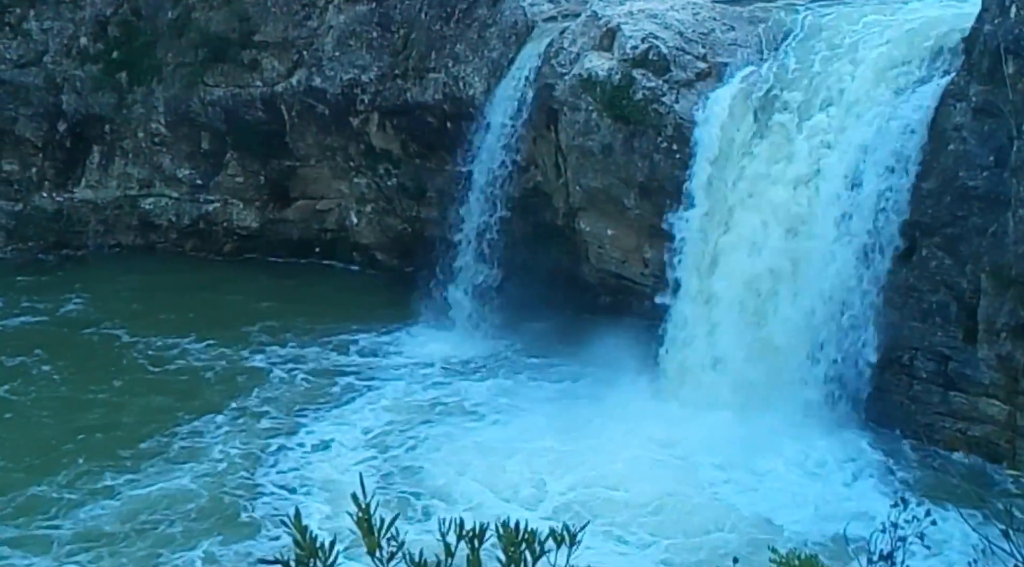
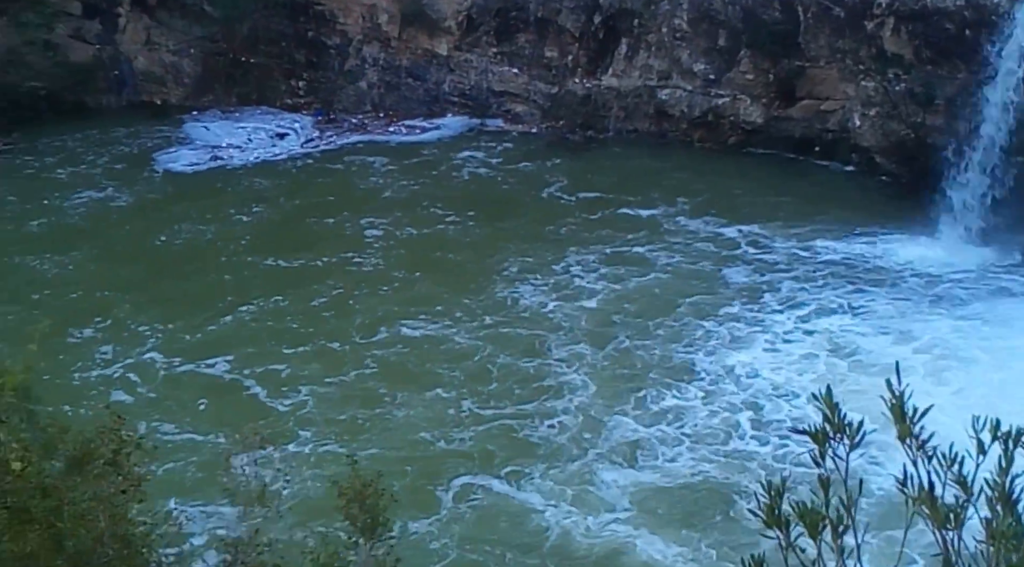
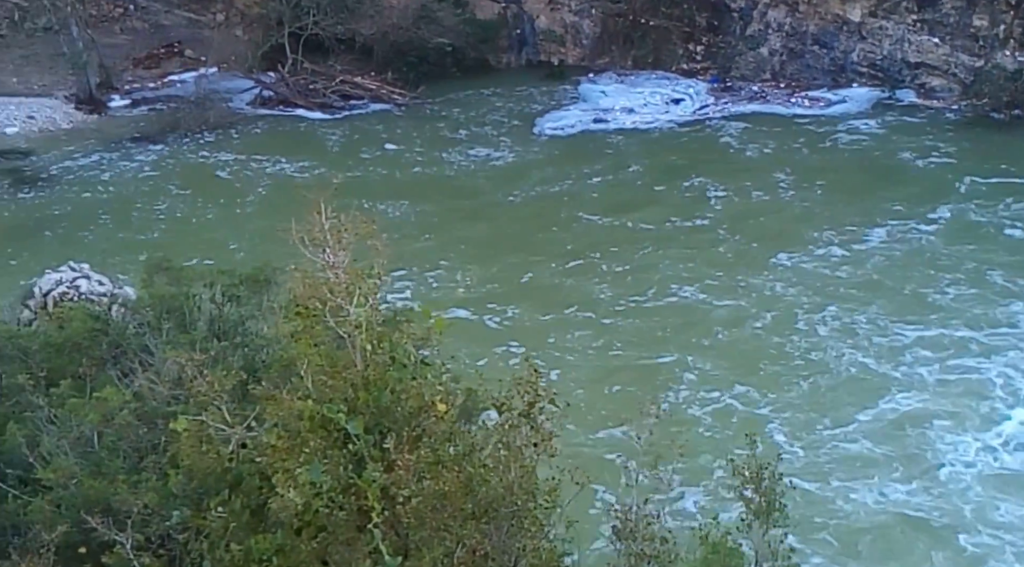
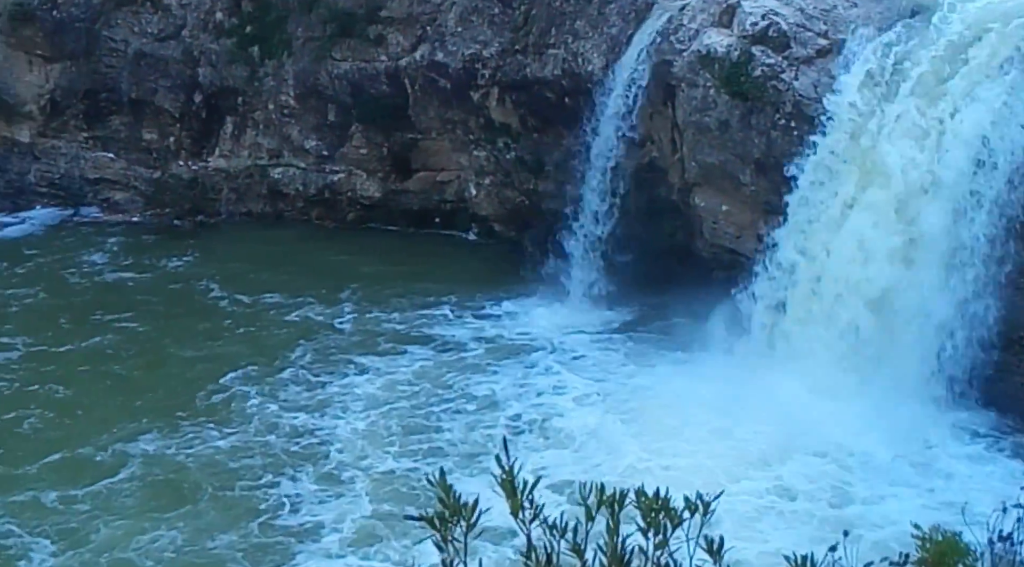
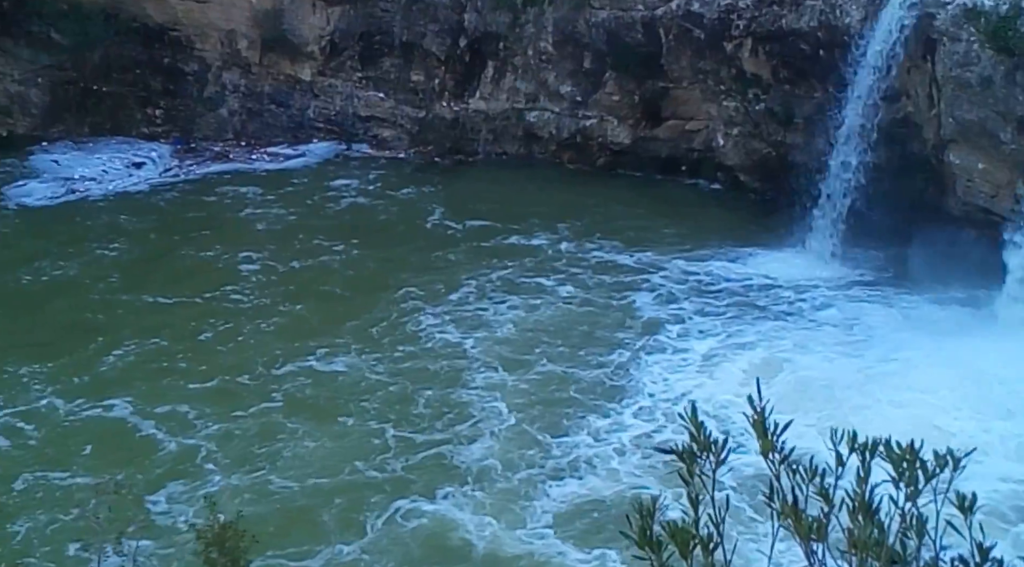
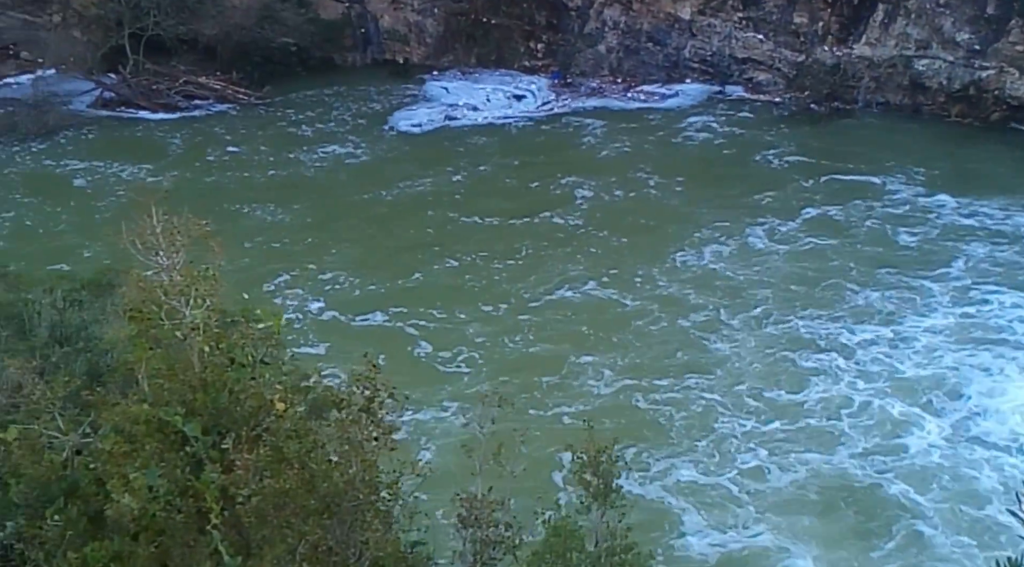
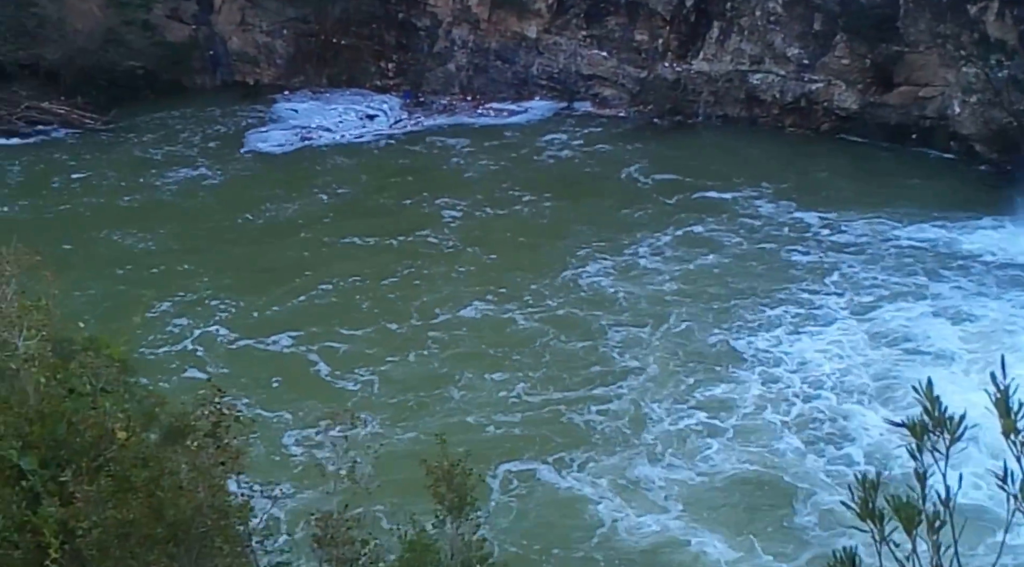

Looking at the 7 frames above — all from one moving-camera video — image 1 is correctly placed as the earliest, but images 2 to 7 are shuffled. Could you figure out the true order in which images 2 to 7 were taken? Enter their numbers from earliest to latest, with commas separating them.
4, 5, 2, 7, 6, 3
